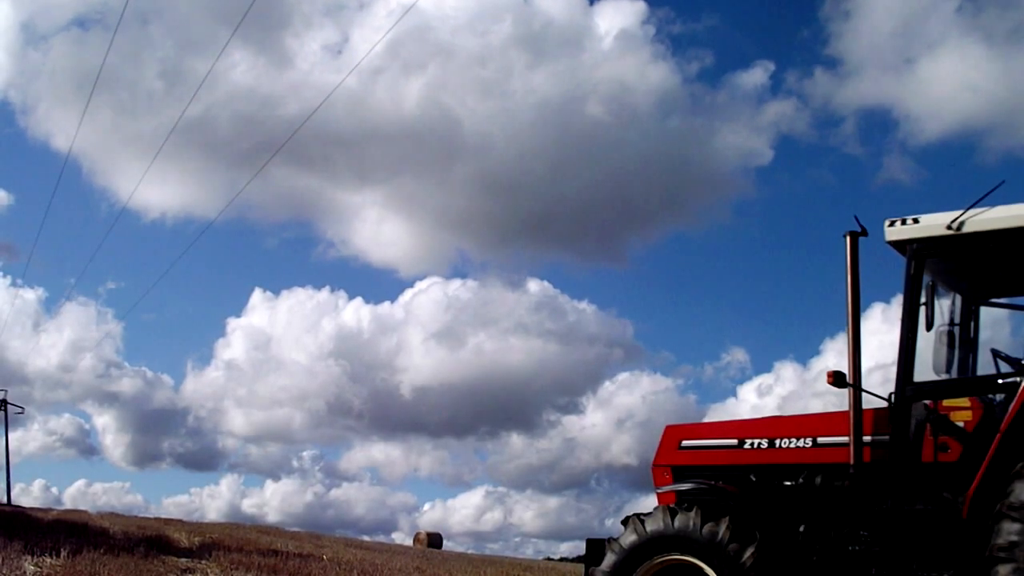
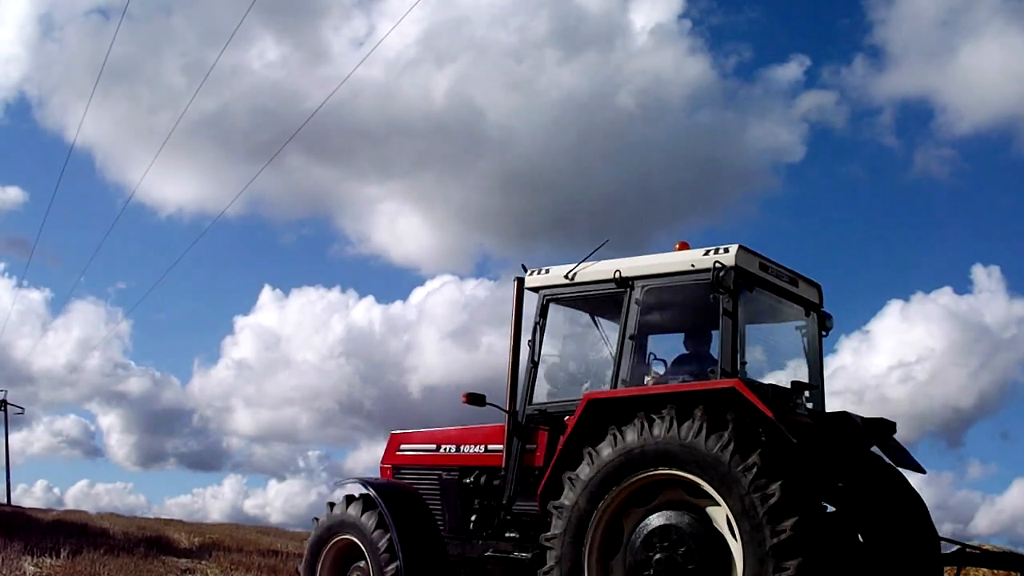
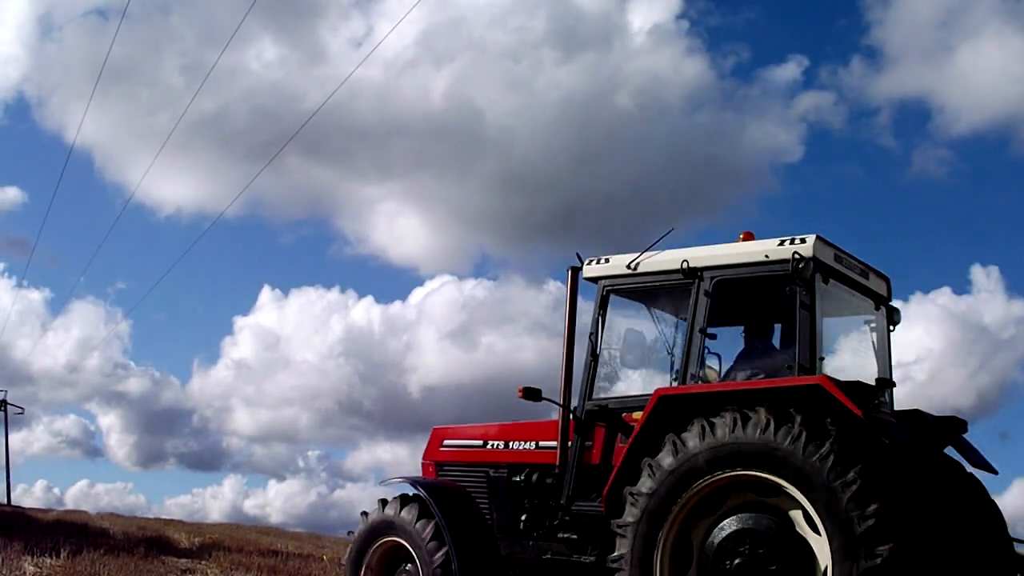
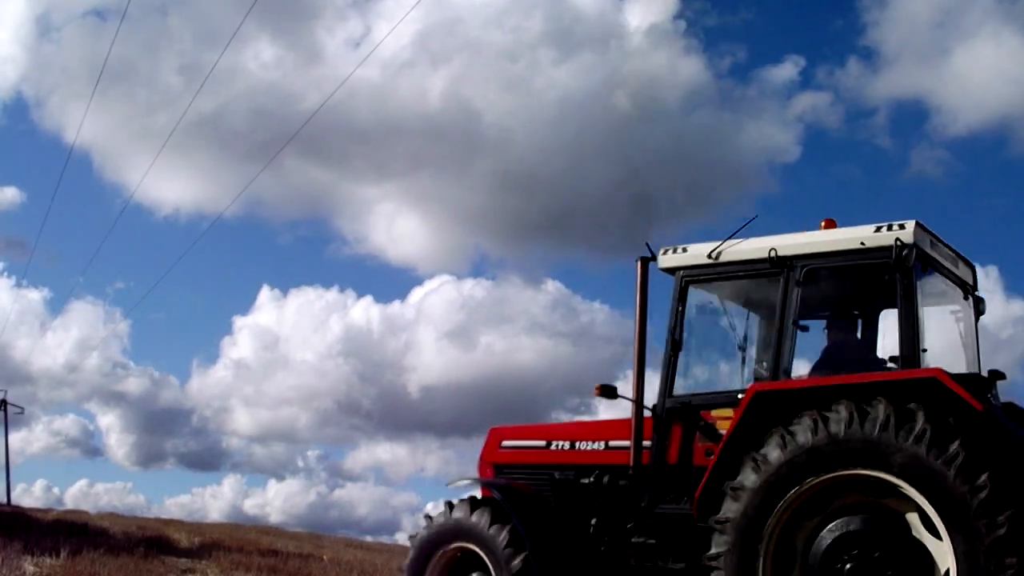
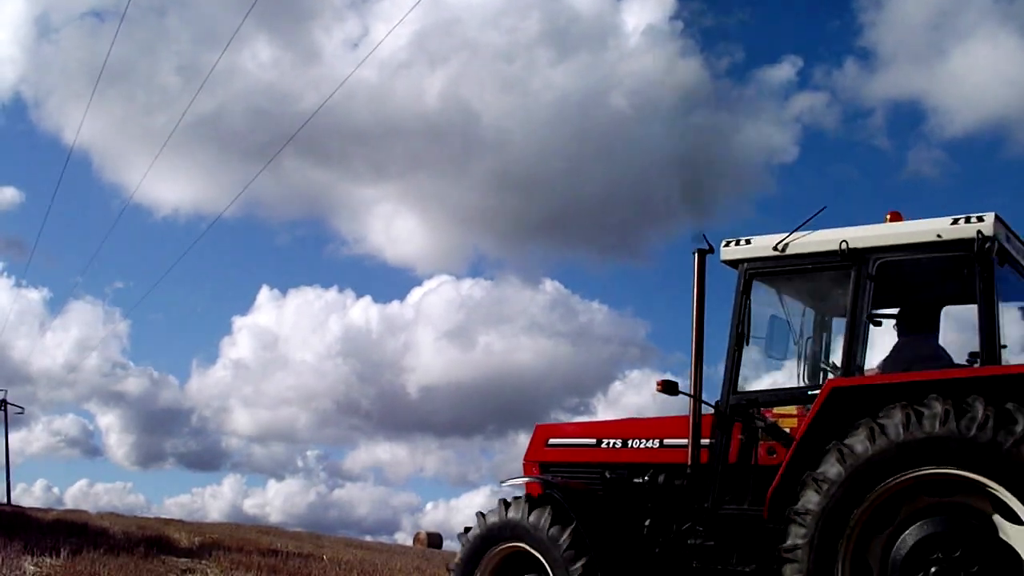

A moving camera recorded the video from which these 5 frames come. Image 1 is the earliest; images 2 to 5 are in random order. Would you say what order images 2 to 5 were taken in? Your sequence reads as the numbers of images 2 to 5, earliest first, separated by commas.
5, 4, 3, 2
